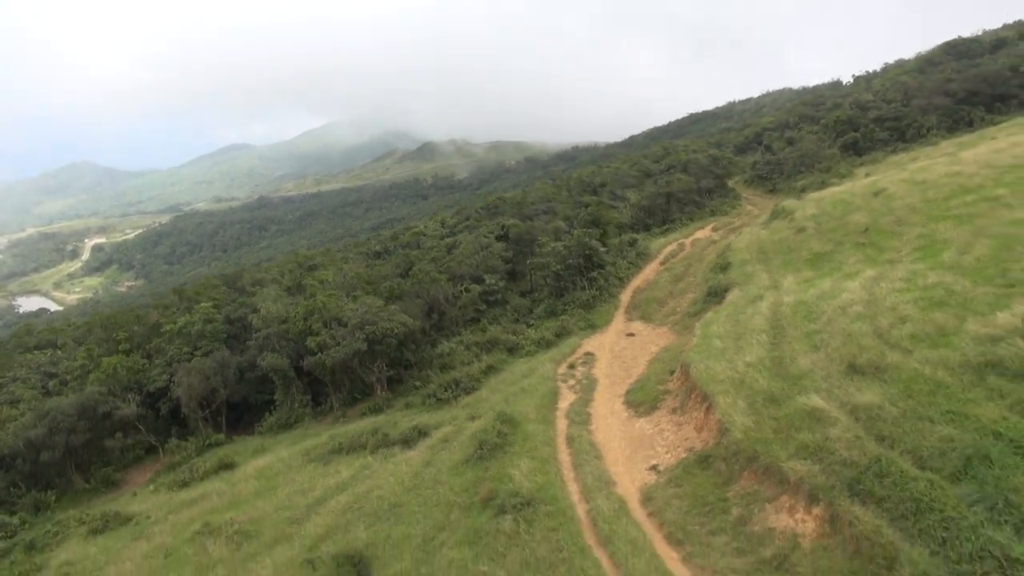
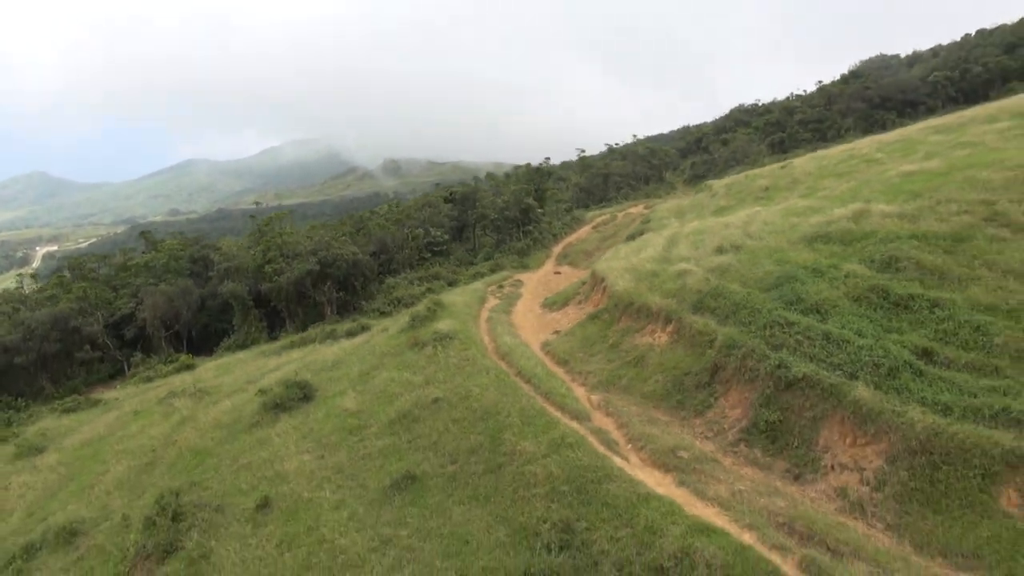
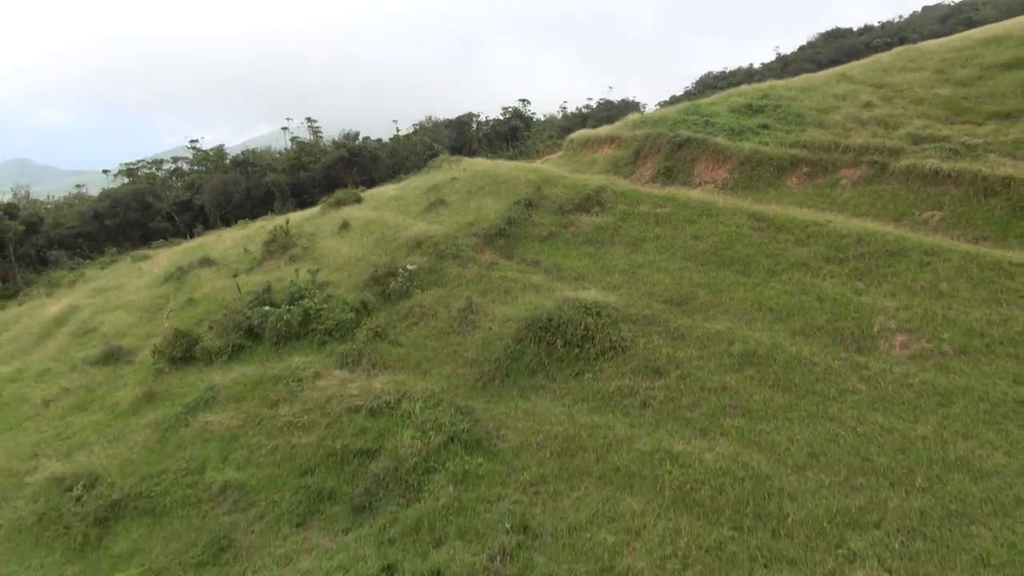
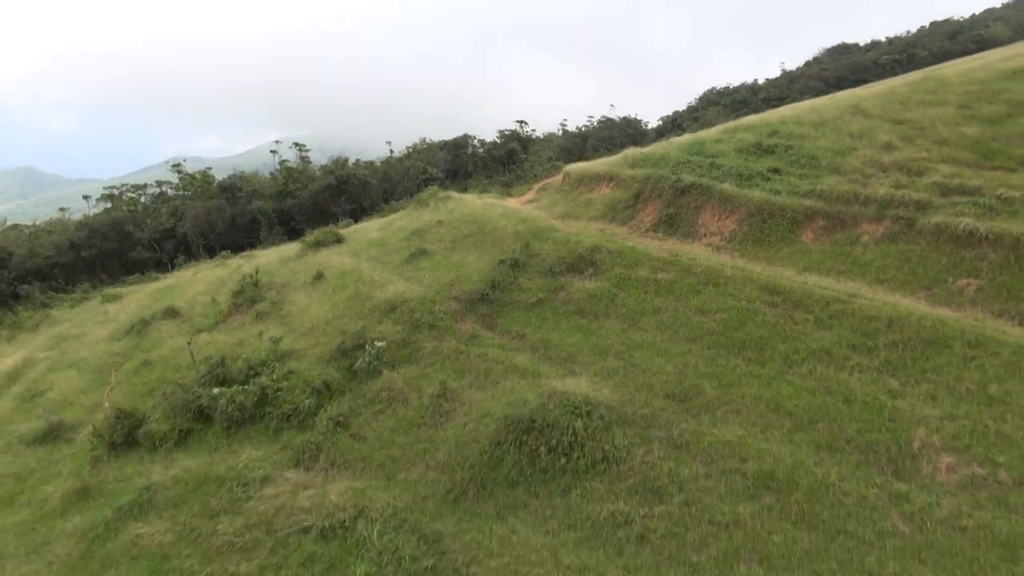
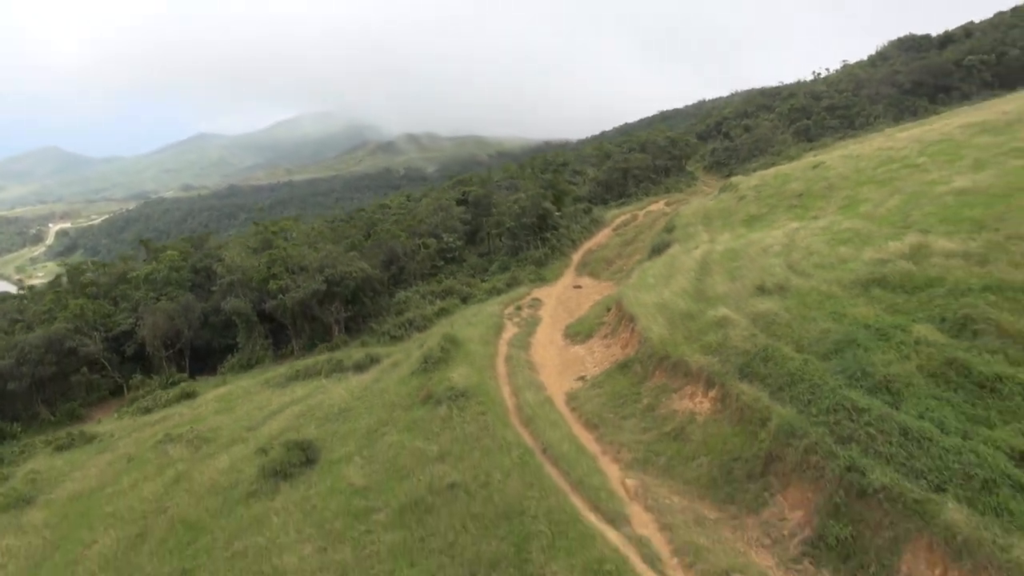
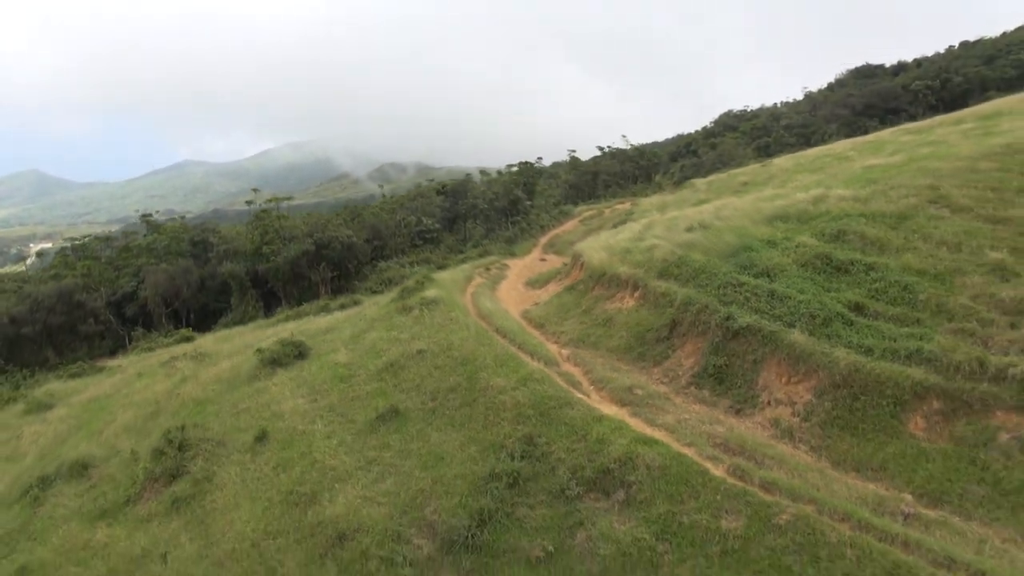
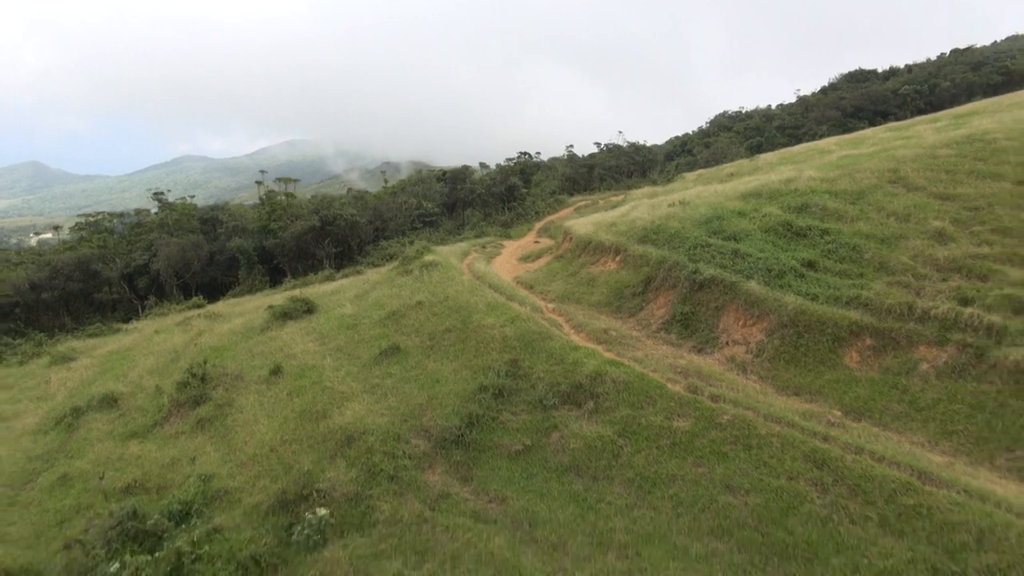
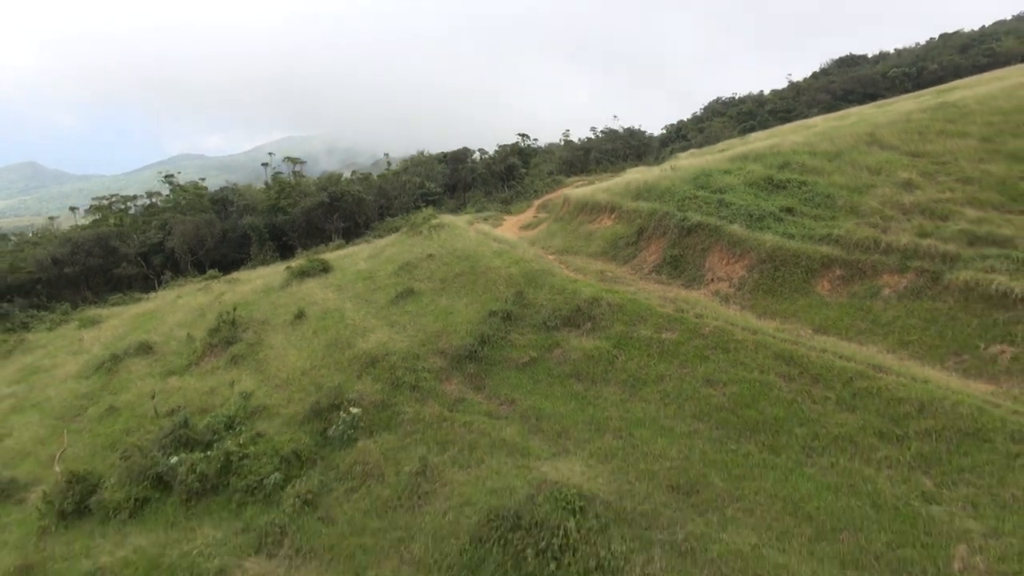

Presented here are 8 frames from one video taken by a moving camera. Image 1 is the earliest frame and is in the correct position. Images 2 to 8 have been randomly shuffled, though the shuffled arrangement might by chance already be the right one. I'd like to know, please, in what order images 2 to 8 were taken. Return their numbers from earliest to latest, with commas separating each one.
5, 2, 6, 7, 8, 4, 3
